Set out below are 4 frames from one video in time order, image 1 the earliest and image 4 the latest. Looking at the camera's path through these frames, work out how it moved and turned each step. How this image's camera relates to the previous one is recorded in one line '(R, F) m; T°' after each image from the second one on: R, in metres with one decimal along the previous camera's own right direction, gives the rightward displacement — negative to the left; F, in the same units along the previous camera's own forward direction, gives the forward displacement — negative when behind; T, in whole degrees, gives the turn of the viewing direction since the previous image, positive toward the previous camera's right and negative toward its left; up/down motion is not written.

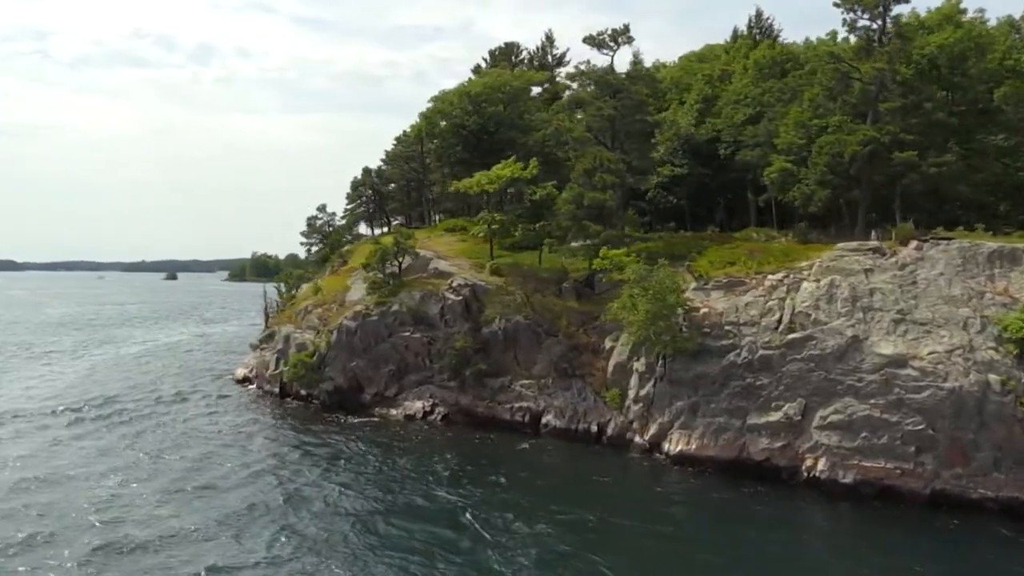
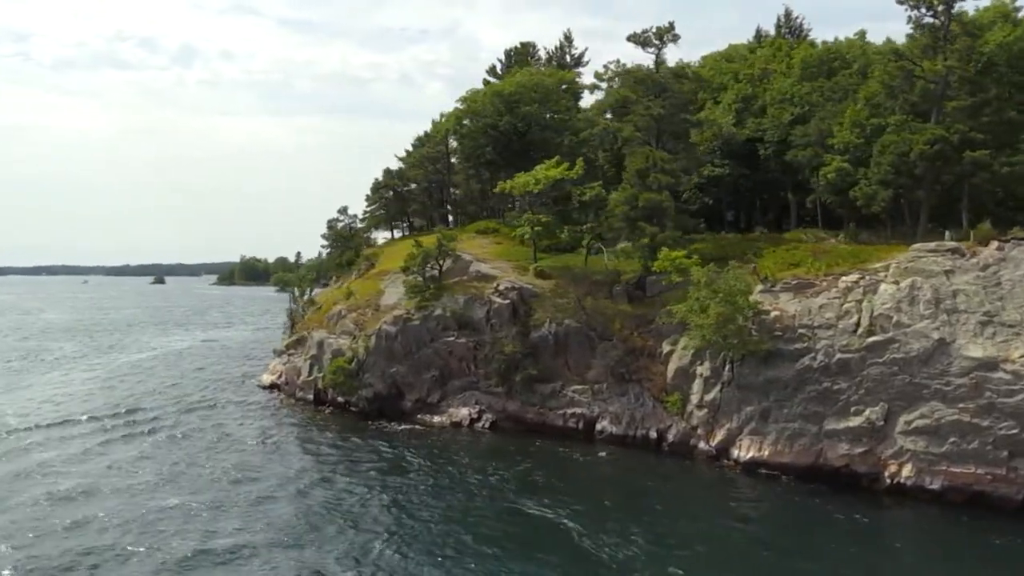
(-3.2, +0.9) m; +1°
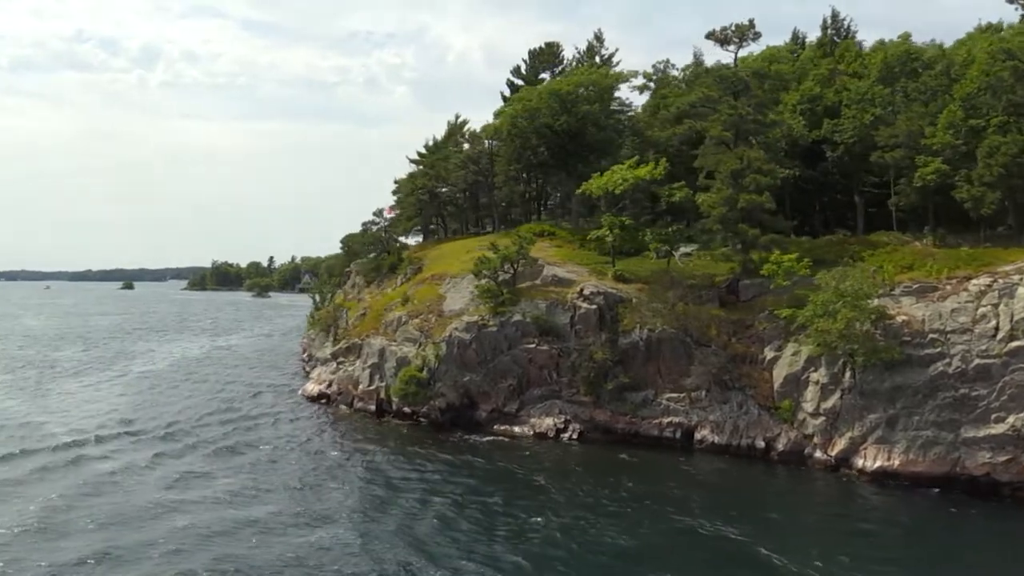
(-5.8, +1.6) m; +3°
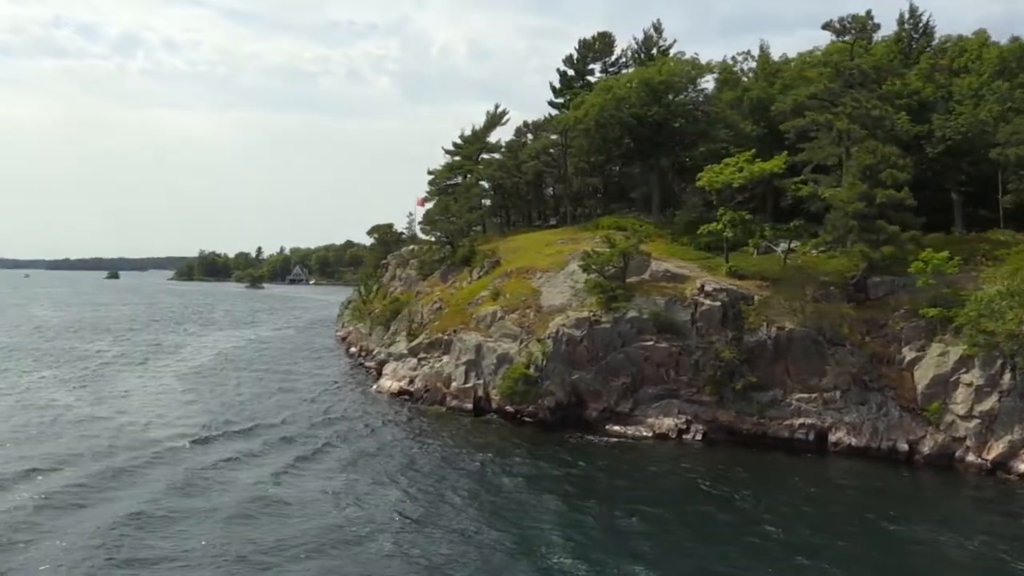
(-6.6, +1.5) m; +2°
